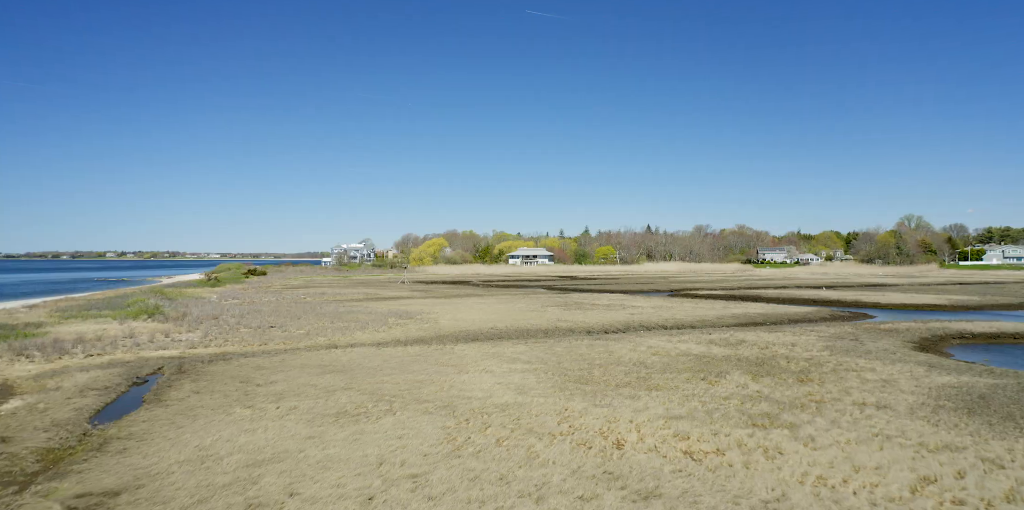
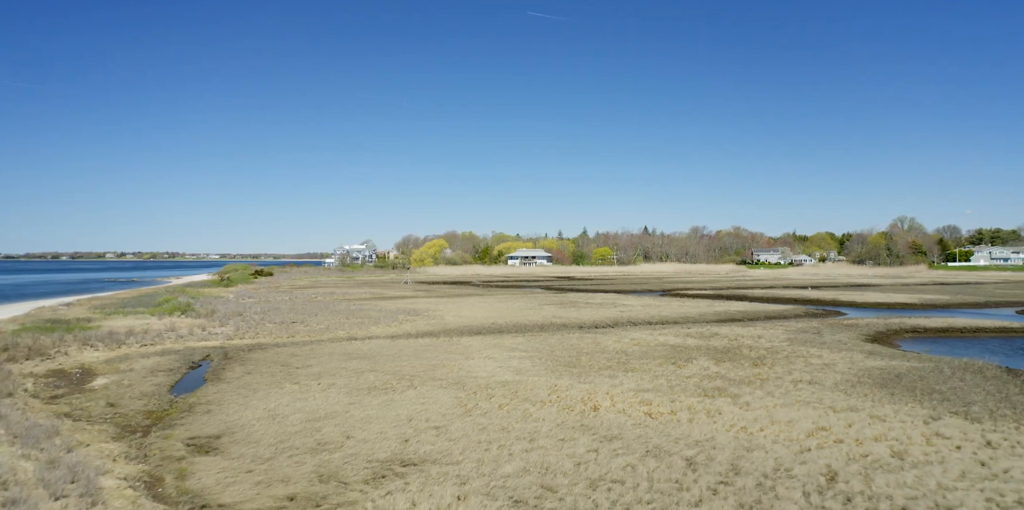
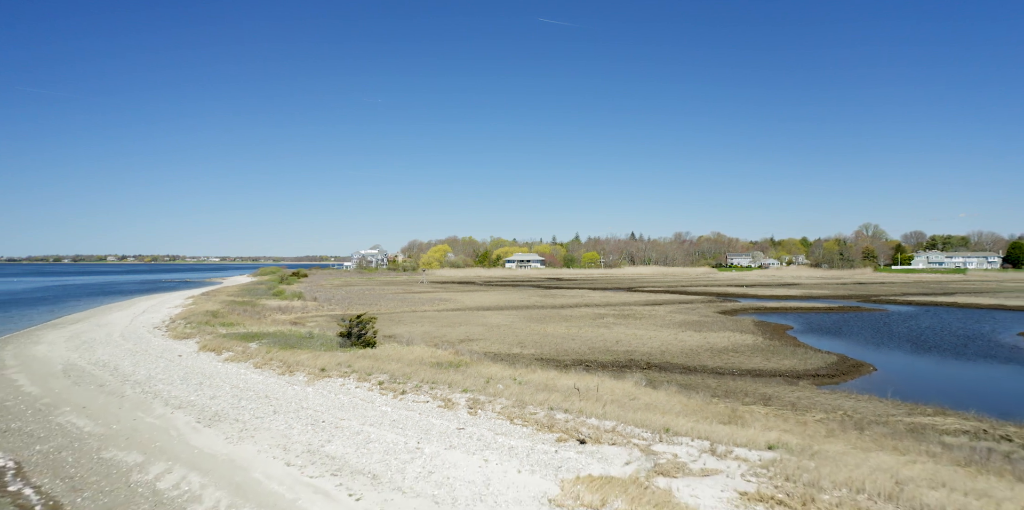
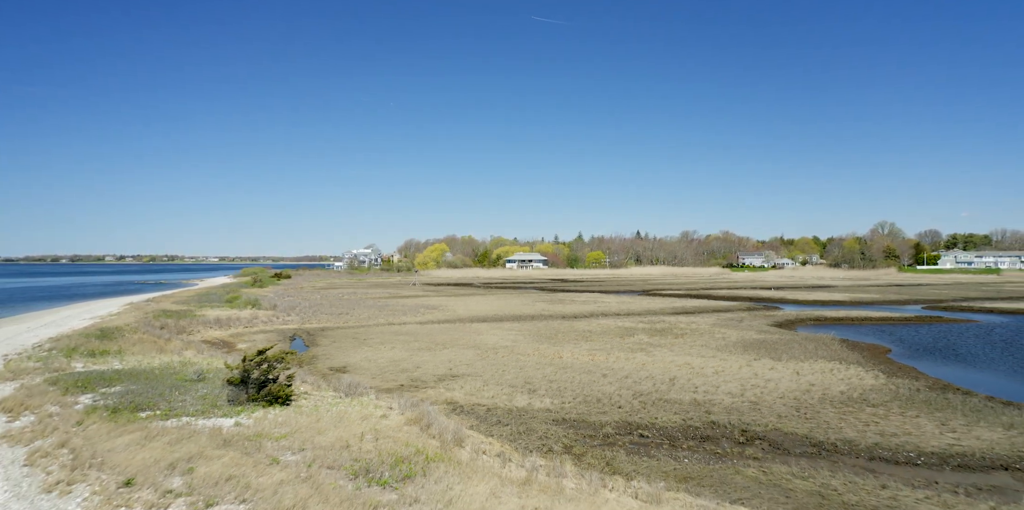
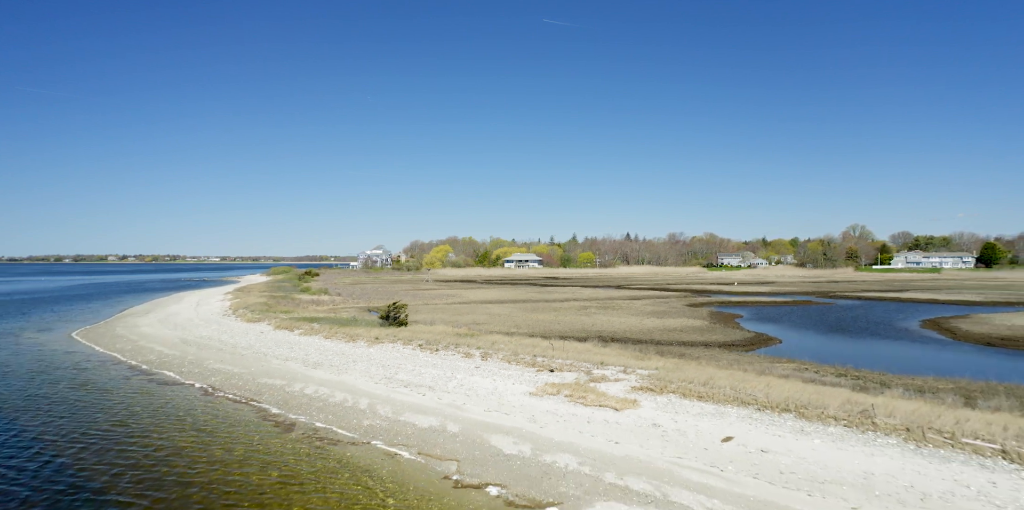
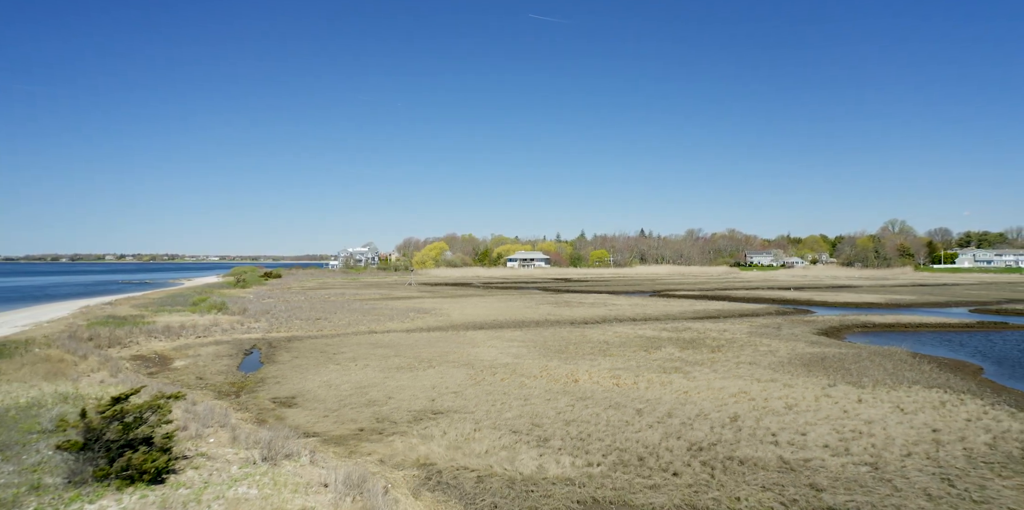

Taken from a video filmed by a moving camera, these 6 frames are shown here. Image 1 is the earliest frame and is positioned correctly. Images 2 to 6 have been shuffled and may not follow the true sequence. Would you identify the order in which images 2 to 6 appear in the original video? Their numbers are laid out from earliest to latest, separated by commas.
2, 6, 4, 3, 5
